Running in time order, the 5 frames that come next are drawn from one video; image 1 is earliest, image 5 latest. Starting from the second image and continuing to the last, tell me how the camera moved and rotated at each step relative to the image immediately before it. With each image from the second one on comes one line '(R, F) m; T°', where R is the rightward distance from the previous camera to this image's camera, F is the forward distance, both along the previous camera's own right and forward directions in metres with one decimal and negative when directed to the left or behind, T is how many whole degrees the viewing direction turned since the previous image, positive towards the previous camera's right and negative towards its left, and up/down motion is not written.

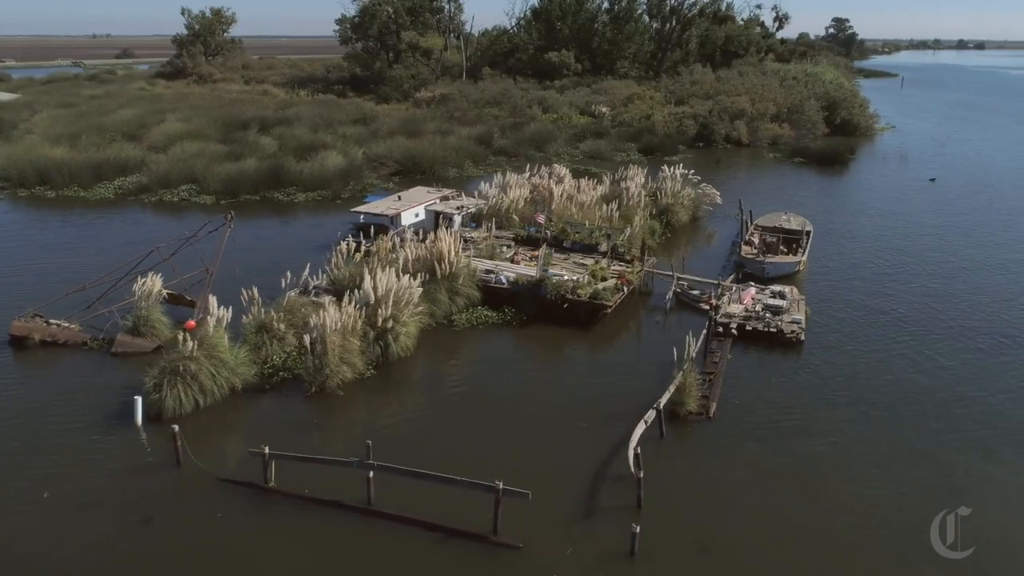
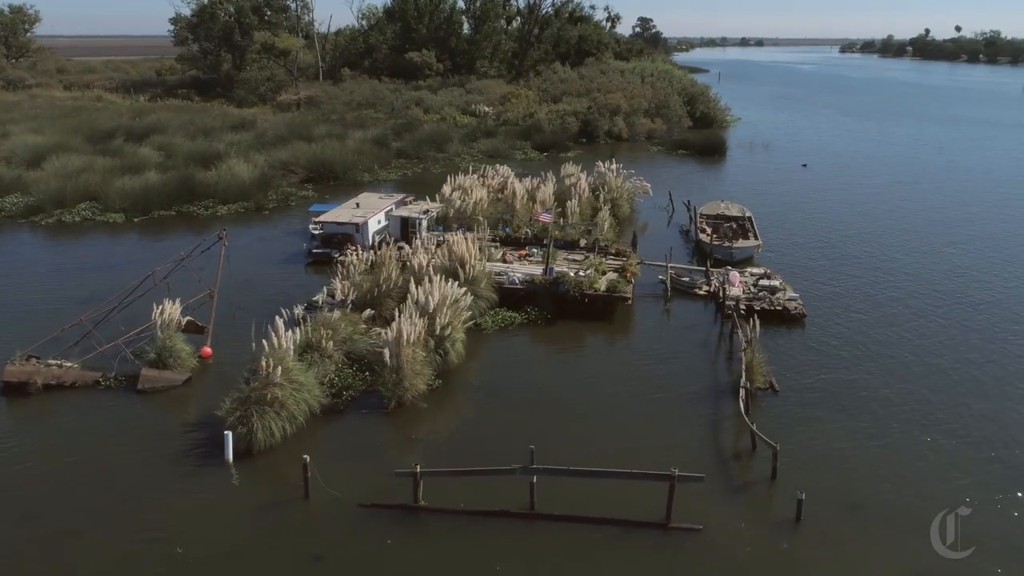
(-4.8, +0.3) m; +13°
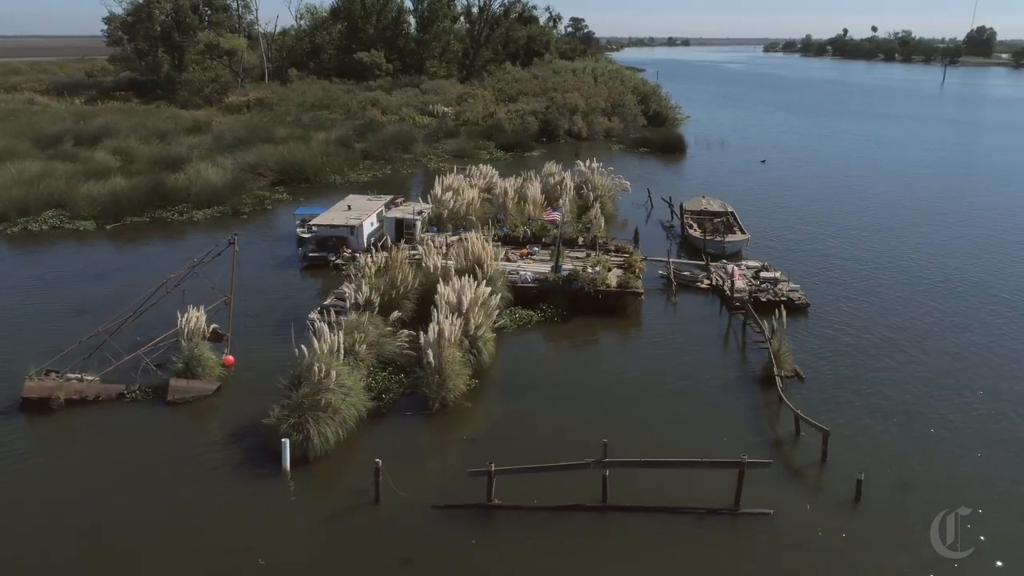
(-2.0, 0.0) m; +5°
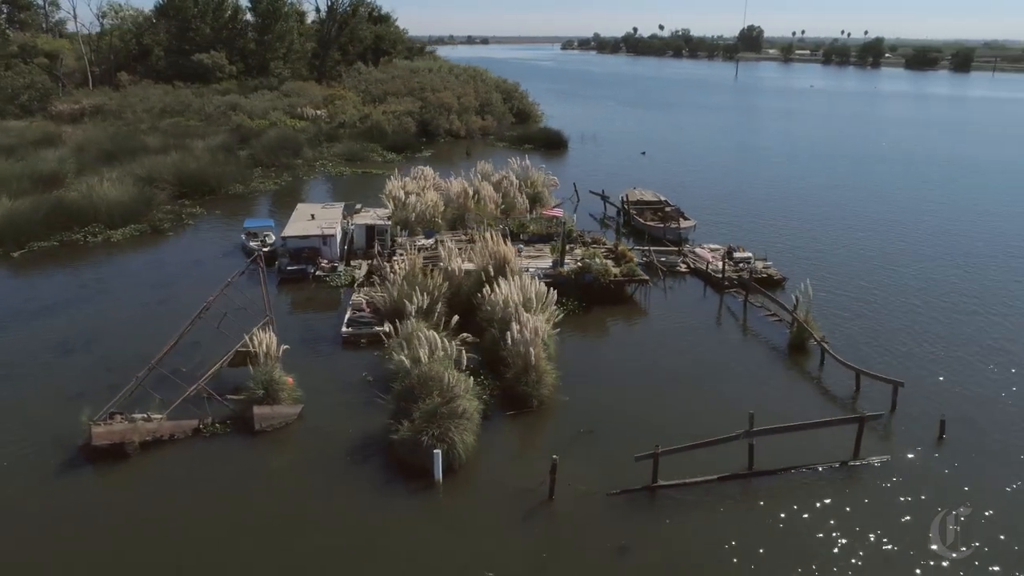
(-5.3, +0.2) m; +14°
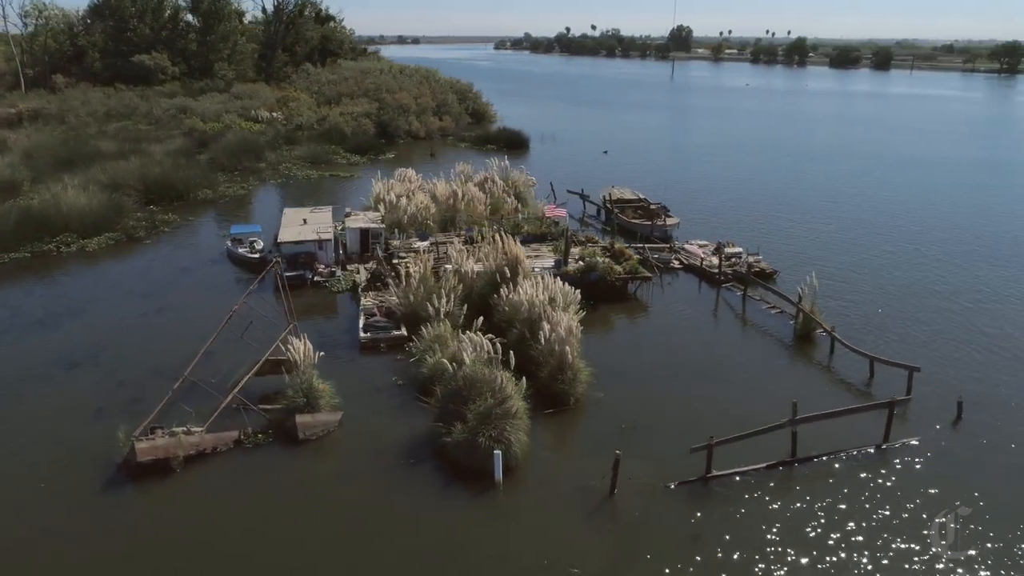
(-2.0, -0.1) m; +5°
